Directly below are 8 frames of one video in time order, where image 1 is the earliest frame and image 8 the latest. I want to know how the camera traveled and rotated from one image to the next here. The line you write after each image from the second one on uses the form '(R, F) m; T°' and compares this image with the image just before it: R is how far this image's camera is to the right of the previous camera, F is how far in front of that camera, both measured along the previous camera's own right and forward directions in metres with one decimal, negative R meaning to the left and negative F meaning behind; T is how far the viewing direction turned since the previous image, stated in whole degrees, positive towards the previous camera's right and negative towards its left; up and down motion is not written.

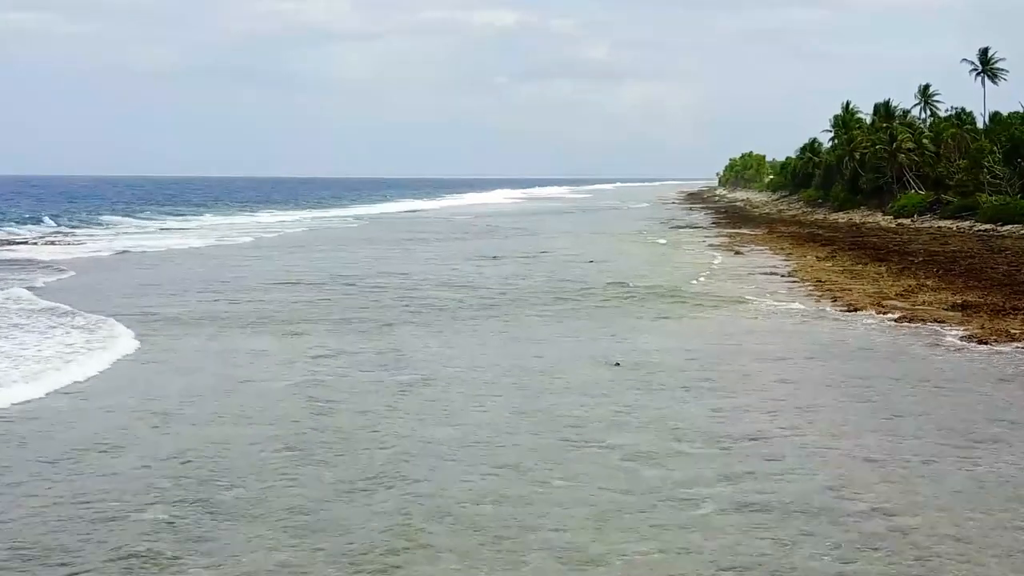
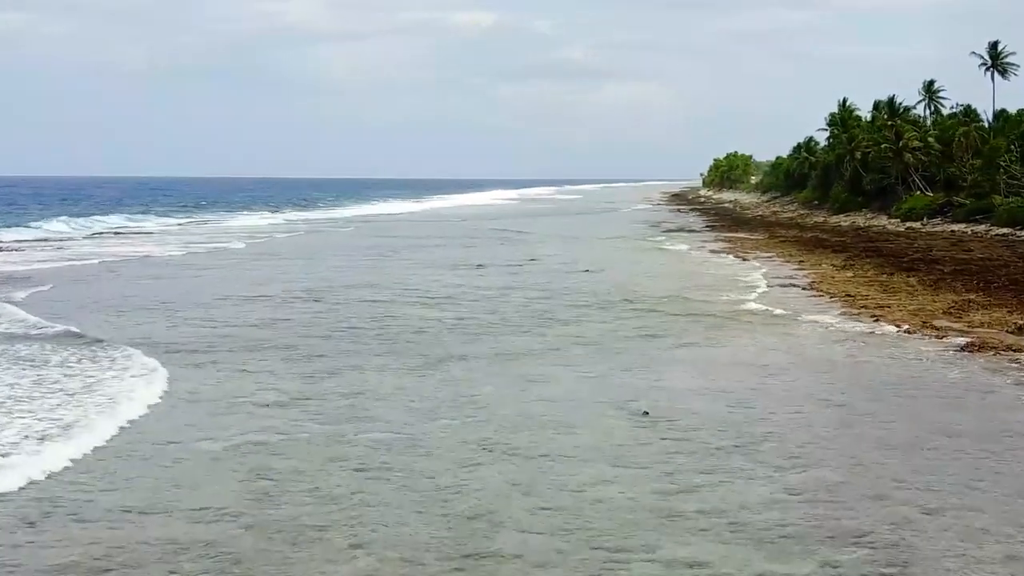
(-0.2, +2.8) m; +1°
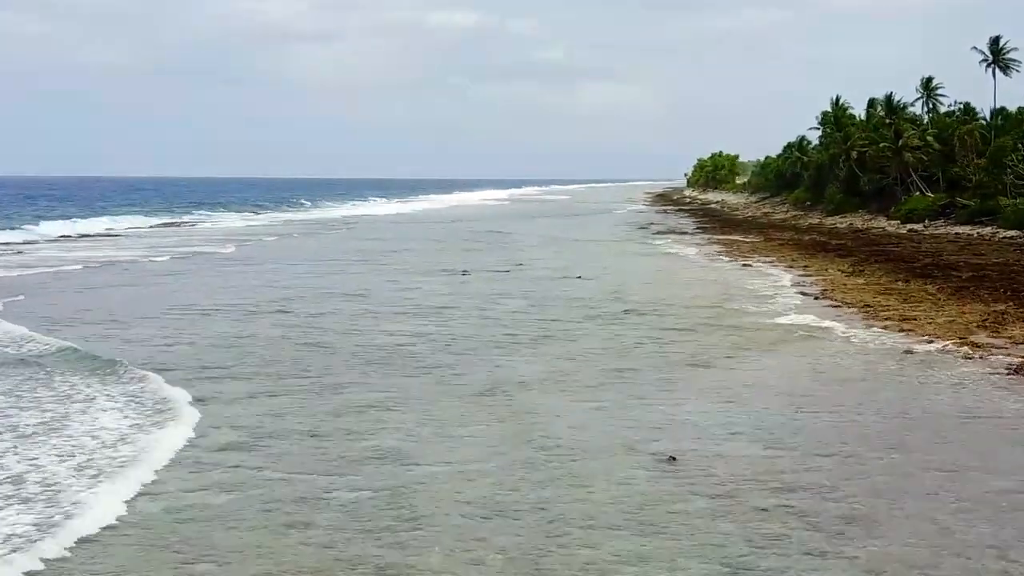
(-0.1, +1.8) m; +1°
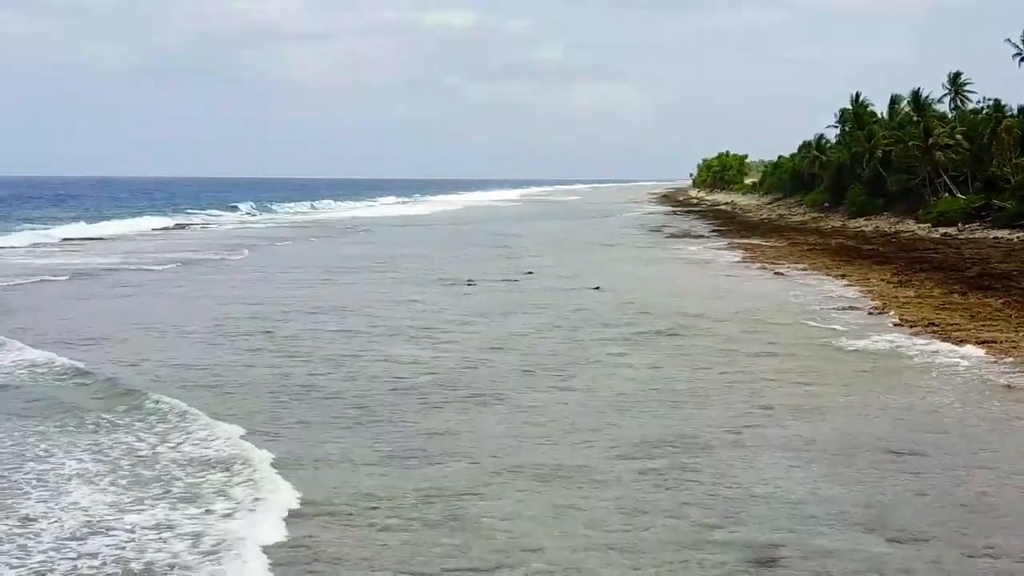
(-0.2, +2.5) m; 0°
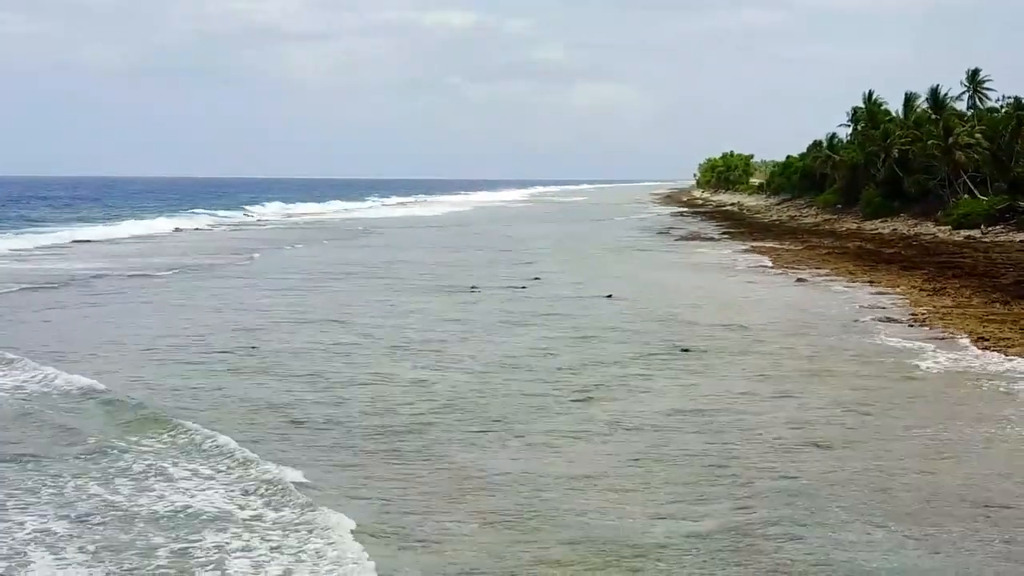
(-0.1, +1.5) m; 0°
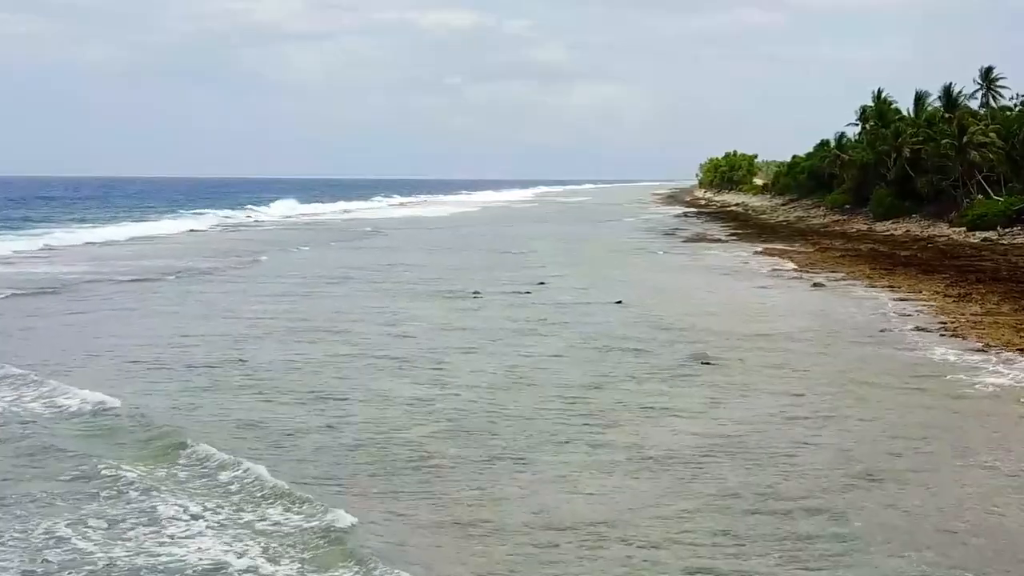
(-0.1, +1.1) m; 0°
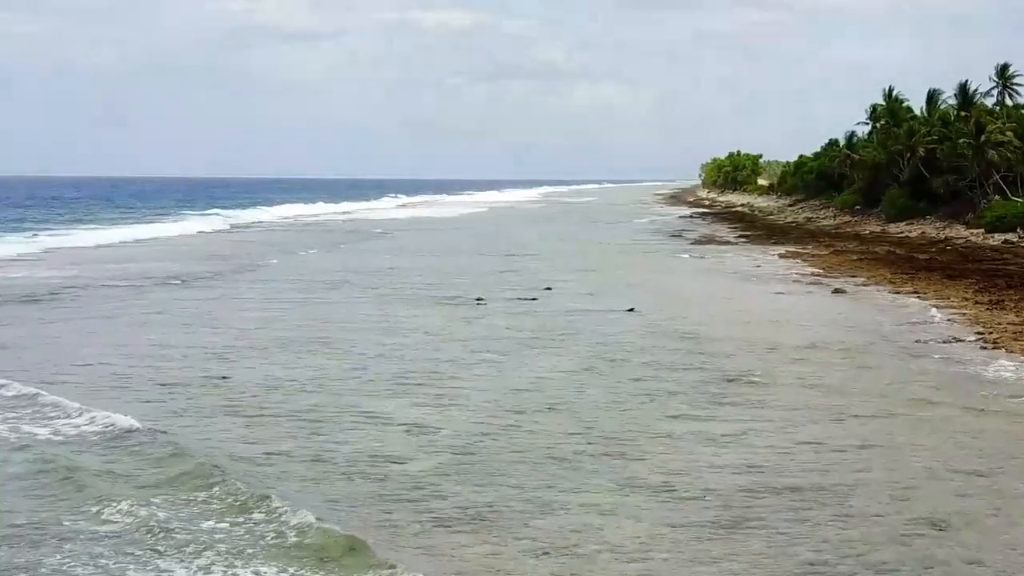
(-0.1, +1.2) m; 0°
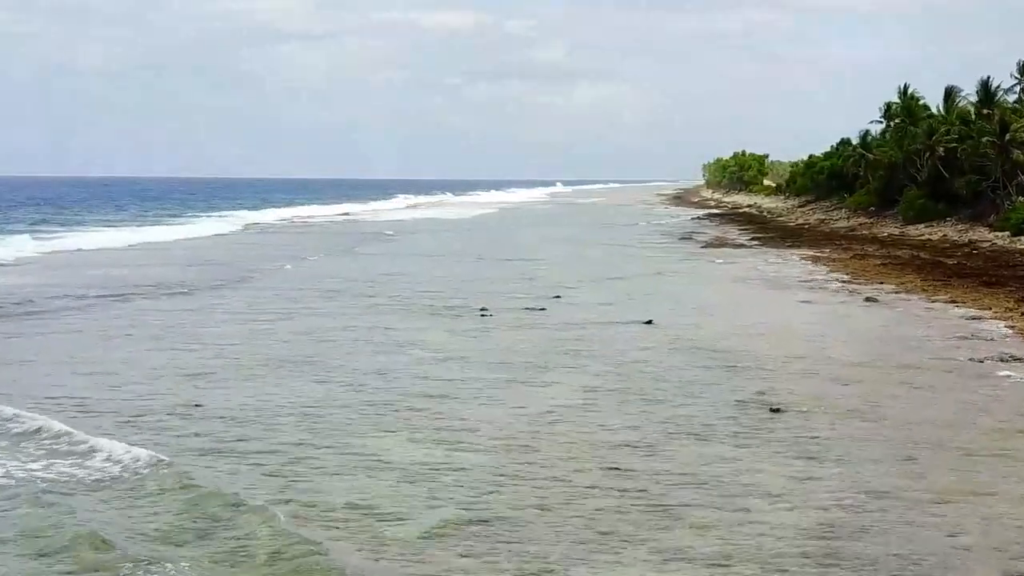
(-0.1, +1.6) m; 0°
